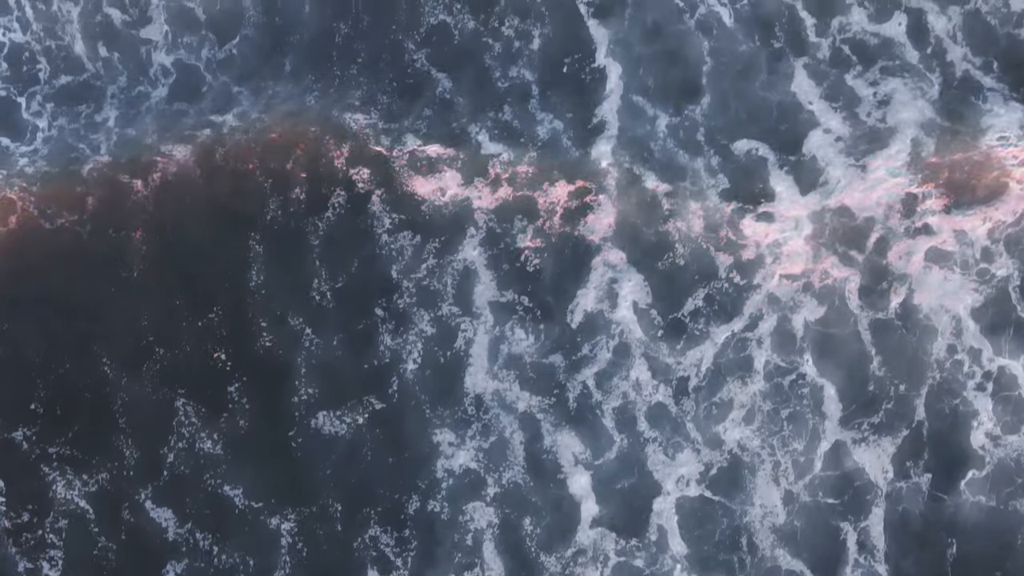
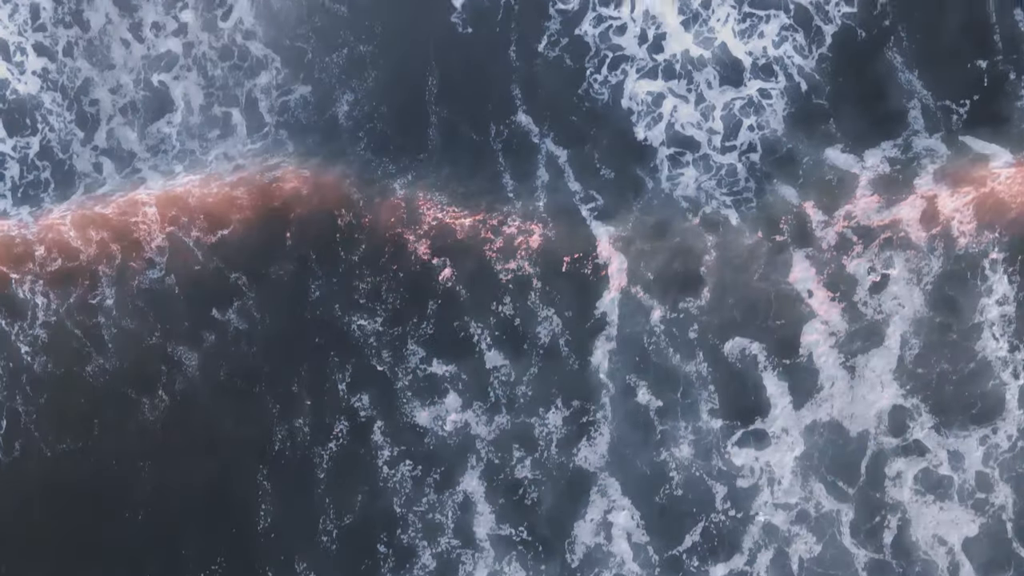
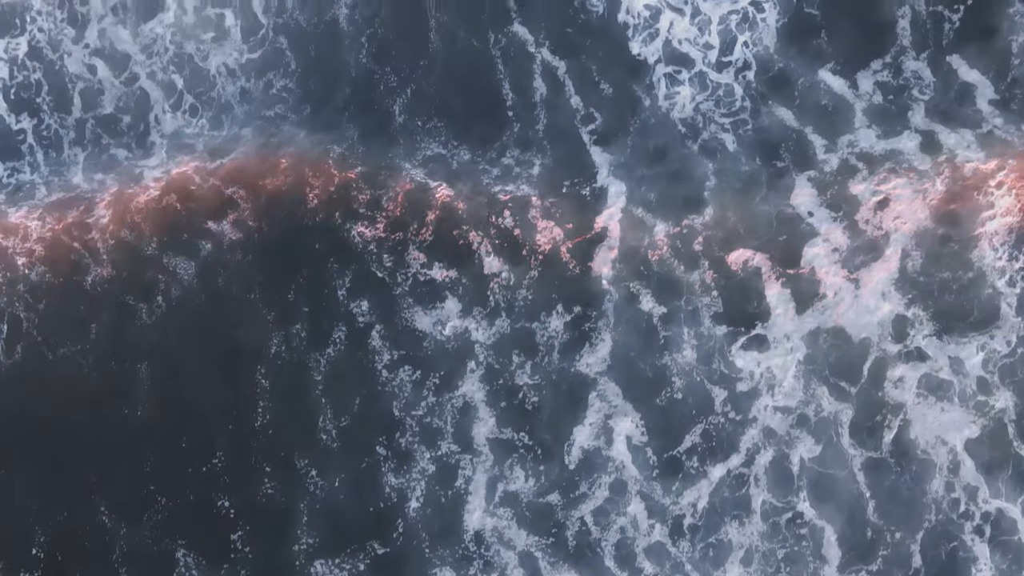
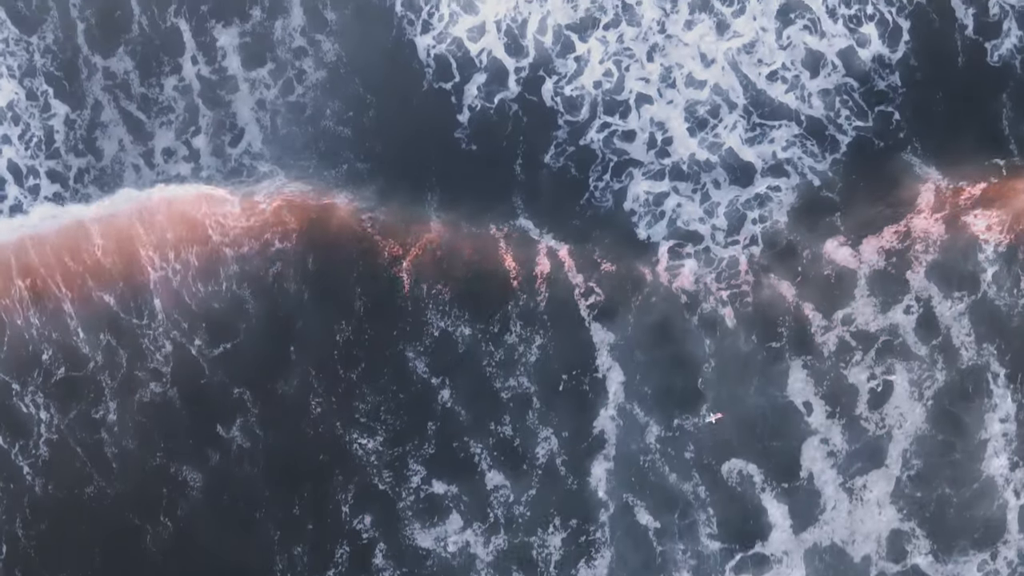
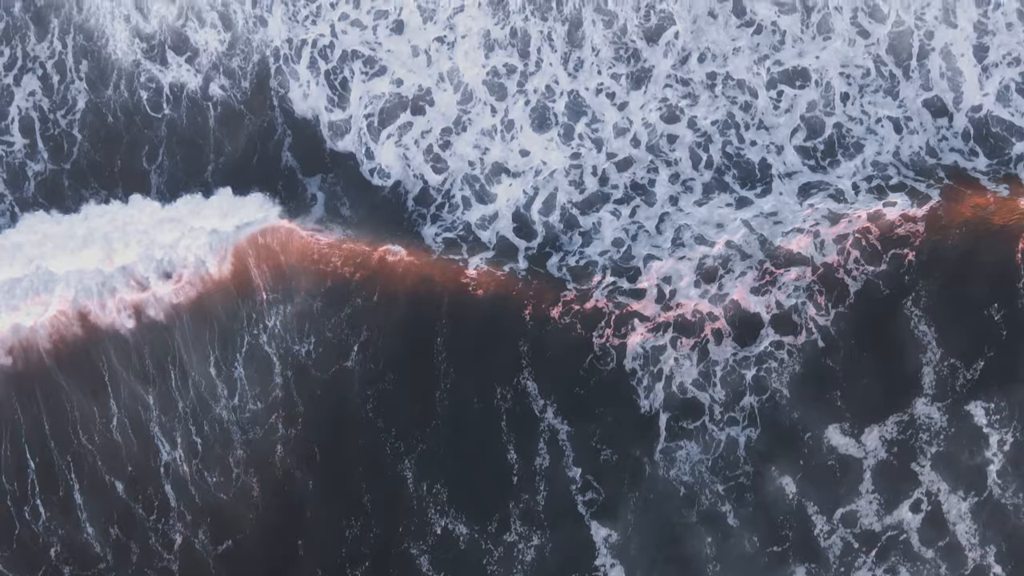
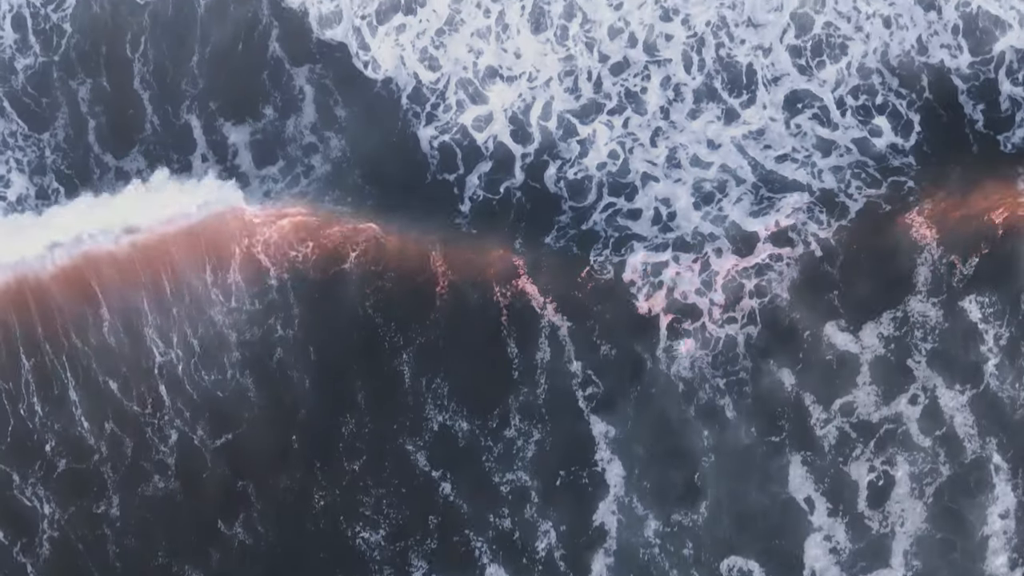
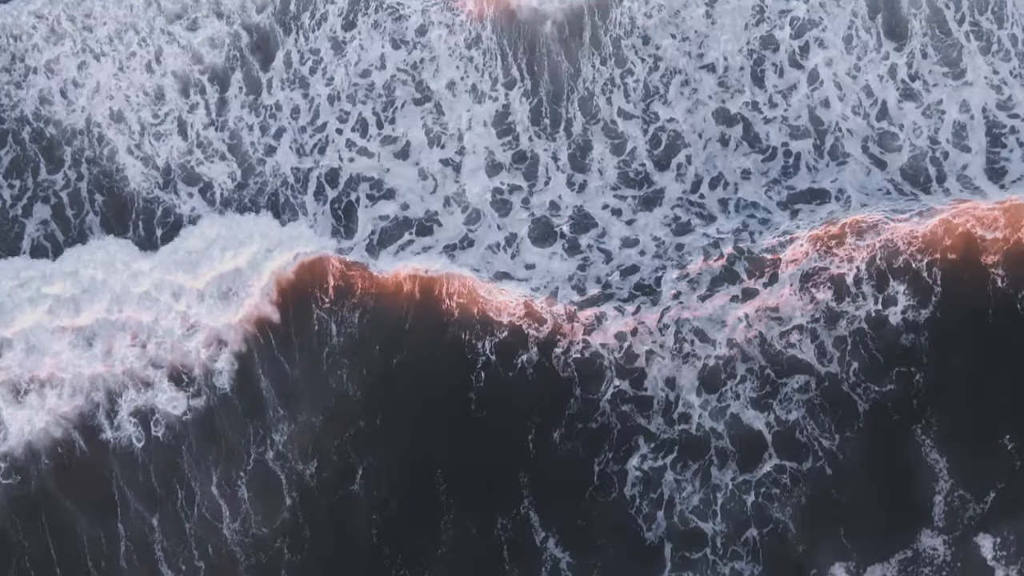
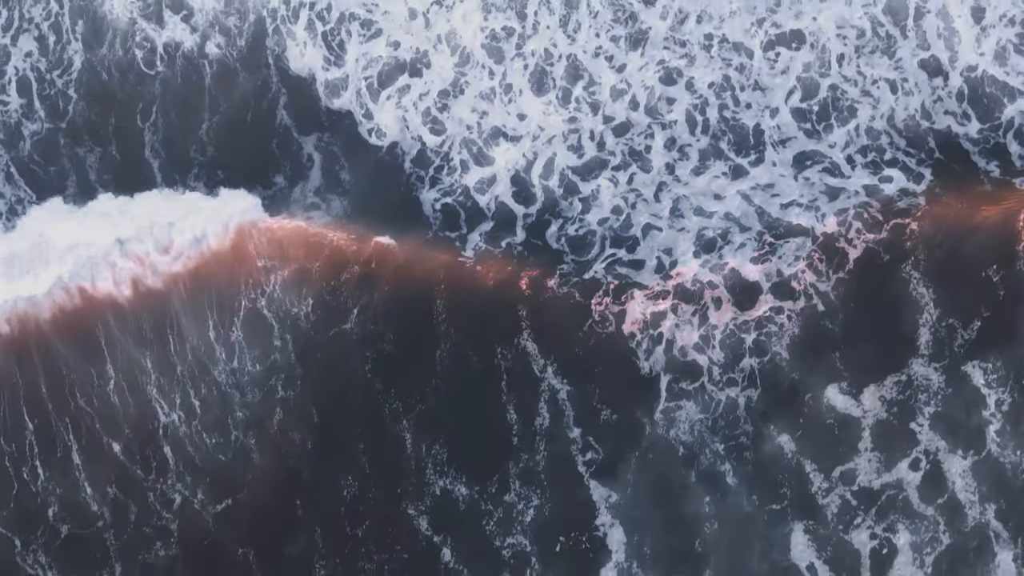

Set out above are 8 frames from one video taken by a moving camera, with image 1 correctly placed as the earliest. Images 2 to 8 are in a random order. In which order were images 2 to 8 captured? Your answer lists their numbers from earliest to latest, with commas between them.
3, 2, 4, 6, 8, 5, 7
